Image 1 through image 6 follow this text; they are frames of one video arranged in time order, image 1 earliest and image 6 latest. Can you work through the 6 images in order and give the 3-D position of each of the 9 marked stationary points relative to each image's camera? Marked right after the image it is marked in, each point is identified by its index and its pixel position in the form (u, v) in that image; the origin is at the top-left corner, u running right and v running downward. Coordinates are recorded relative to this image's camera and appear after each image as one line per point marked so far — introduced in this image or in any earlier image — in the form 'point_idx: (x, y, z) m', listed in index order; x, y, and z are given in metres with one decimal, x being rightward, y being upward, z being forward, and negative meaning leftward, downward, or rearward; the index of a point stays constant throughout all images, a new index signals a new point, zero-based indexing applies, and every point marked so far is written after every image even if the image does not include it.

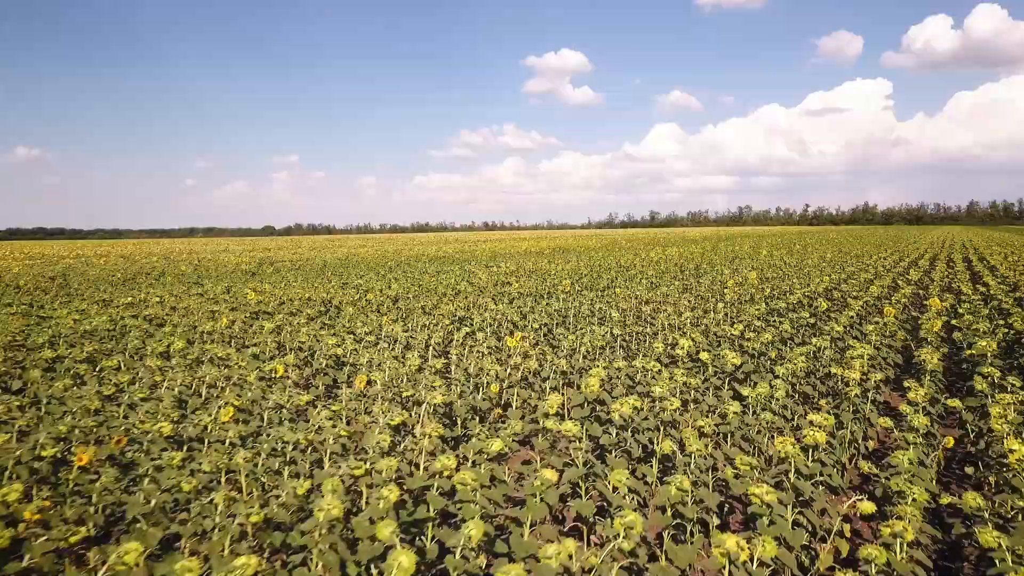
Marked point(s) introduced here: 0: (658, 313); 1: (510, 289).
0: (+4.0, -0.8, +13.5) m
1: (-0.2, -0.1, +18.5) m
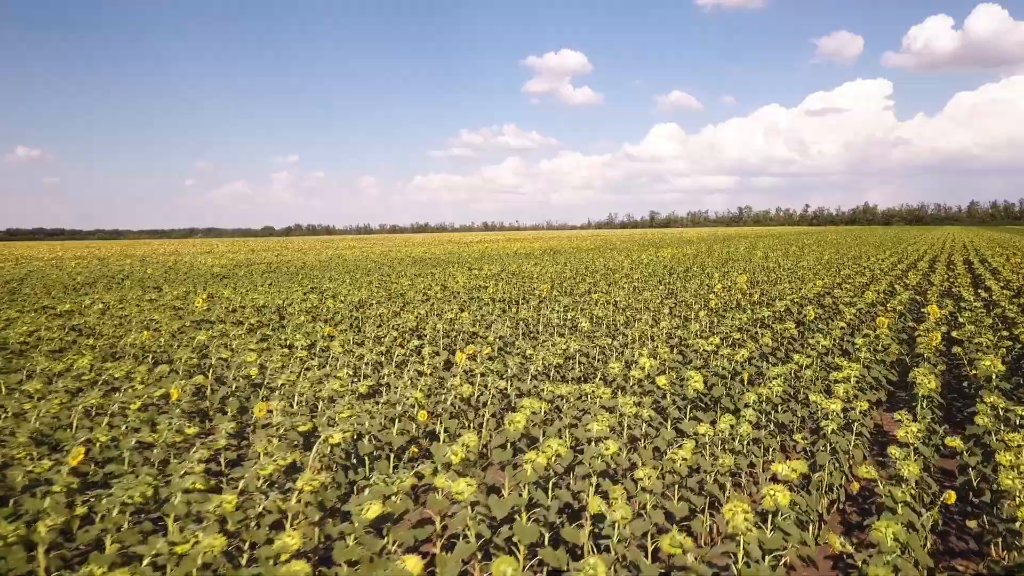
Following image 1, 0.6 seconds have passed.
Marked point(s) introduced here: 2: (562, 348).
0: (+3.0, -0.9, +12.5) m
1: (-1.1, -0.3, +17.4) m
2: (+0.9, -1.2, +9.2) m
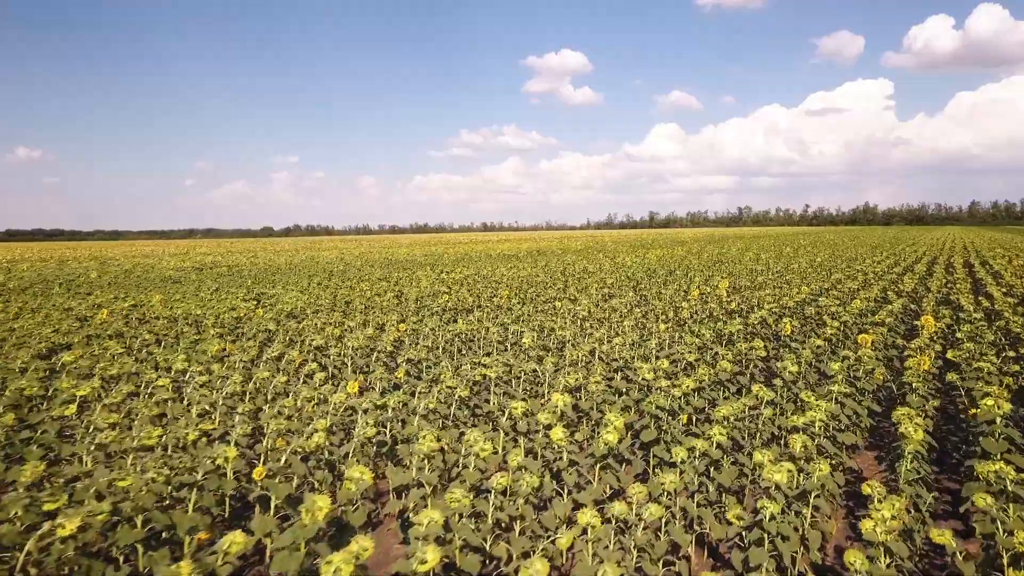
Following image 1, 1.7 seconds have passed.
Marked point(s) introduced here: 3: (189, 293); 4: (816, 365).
0: (+1.5, -1.2, +10.9) m
1: (-2.6, -0.5, +15.9) m
2: (-0.6, -1.4, +7.7) m
3: (-12.3, -0.2, +18.8) m
4: (+5.4, -1.4, +8.7) m
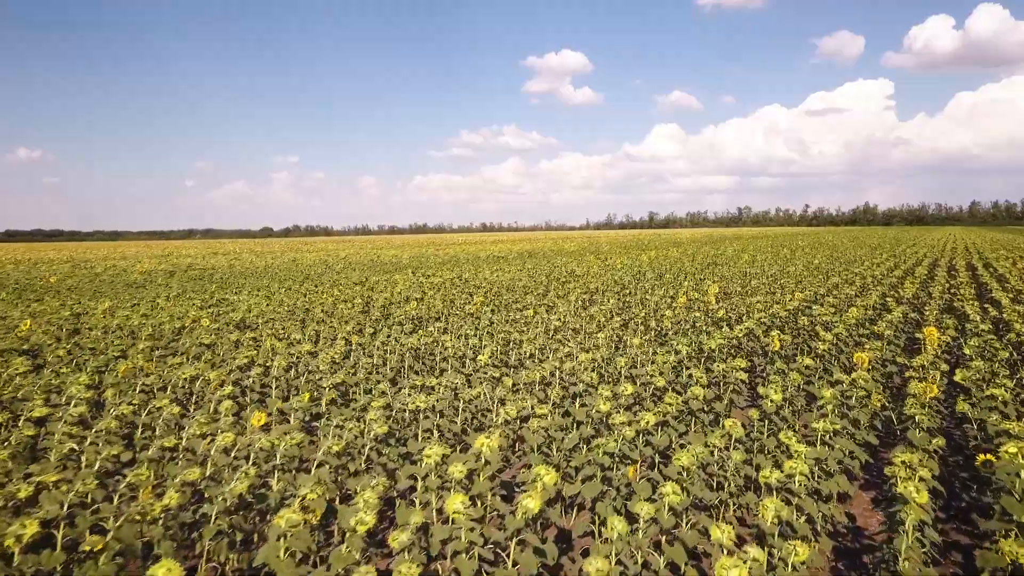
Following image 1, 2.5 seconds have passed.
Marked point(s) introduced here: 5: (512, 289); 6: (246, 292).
0: (+0.7, -1.4, +9.8) m
1: (-3.4, -0.7, +14.8) m
2: (-1.4, -1.6, +6.6) m
3: (-13.2, -0.4, +17.7) m
4: (+4.6, -1.6, +7.7) m
5: (0.0, 0.0, +19.6) m
6: (-10.6, -0.2, +19.6) m
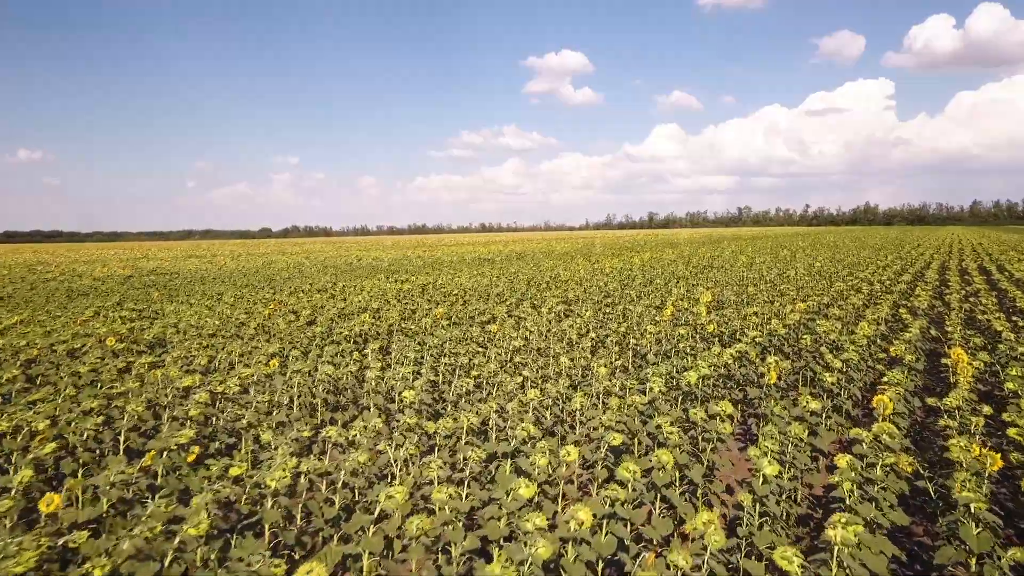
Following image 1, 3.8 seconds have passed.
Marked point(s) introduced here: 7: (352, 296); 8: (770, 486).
0: (-0.3, -1.7, +8.0) m
1: (-4.5, -1.0, +13.0) m
2: (-2.5, -1.9, +4.8) m
3: (-14.2, -0.7, +15.9) m
4: (+3.6, -1.9, +5.9) m
5: (-1.0, -0.3, +17.8) m
6: (-11.6, -0.5, +17.8) m
7: (-6.2, -0.3, +18.6) m
8: (+2.6, -1.9, +4.8) m
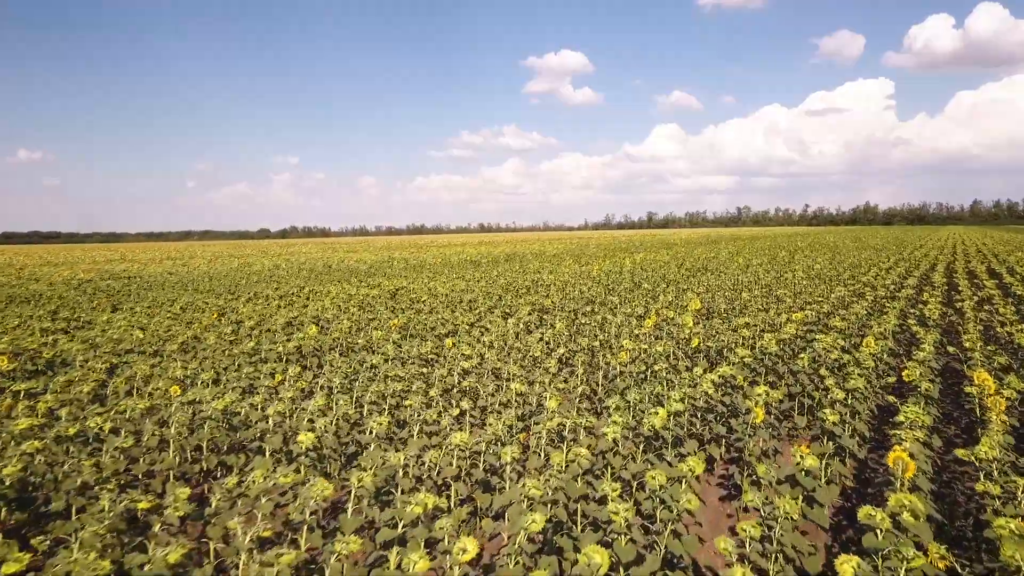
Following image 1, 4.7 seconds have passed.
0: (-1.3, -1.9, +6.6) m
1: (-5.4, -1.2, +11.5) m
2: (-3.4, -2.1, +3.4) m
3: (-15.1, -0.9, +14.4) m
4: (+2.6, -2.1, +4.4) m
5: (-2.0, -0.5, +16.3) m
6: (-12.5, -0.7, +16.3) m
7: (-7.1, -0.5, +17.2) m
8: (+1.7, -2.1, +3.4) m
